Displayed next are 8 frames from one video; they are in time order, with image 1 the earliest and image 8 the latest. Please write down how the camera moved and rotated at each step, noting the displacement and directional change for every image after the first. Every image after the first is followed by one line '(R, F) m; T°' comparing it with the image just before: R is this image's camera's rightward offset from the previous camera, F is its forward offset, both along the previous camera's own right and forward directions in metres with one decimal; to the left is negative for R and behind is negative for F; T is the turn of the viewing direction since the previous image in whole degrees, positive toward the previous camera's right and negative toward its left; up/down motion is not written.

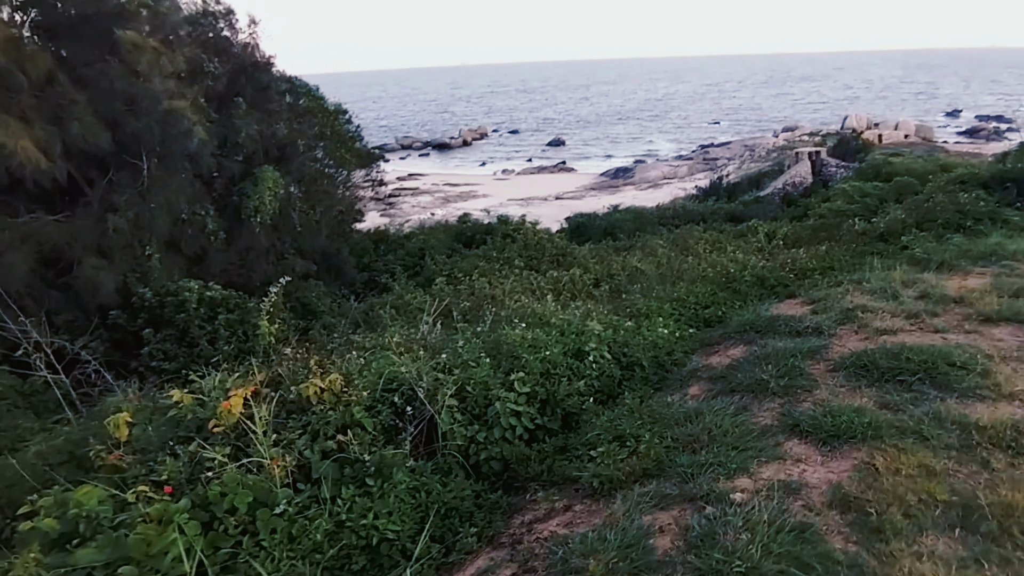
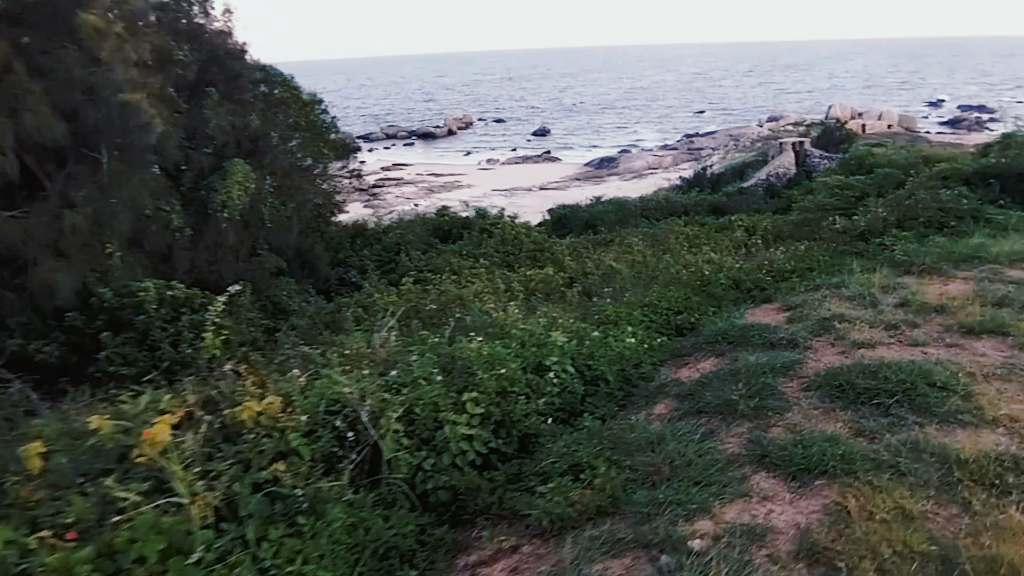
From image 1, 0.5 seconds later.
(+0.2, +0.3) m; +1°
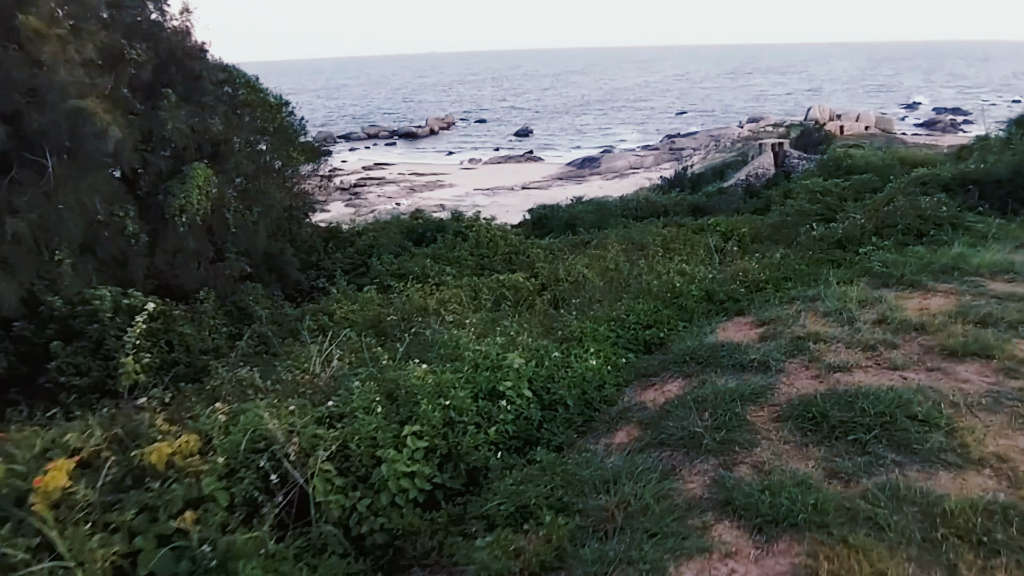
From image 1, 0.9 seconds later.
(+0.2, +0.4) m; +1°
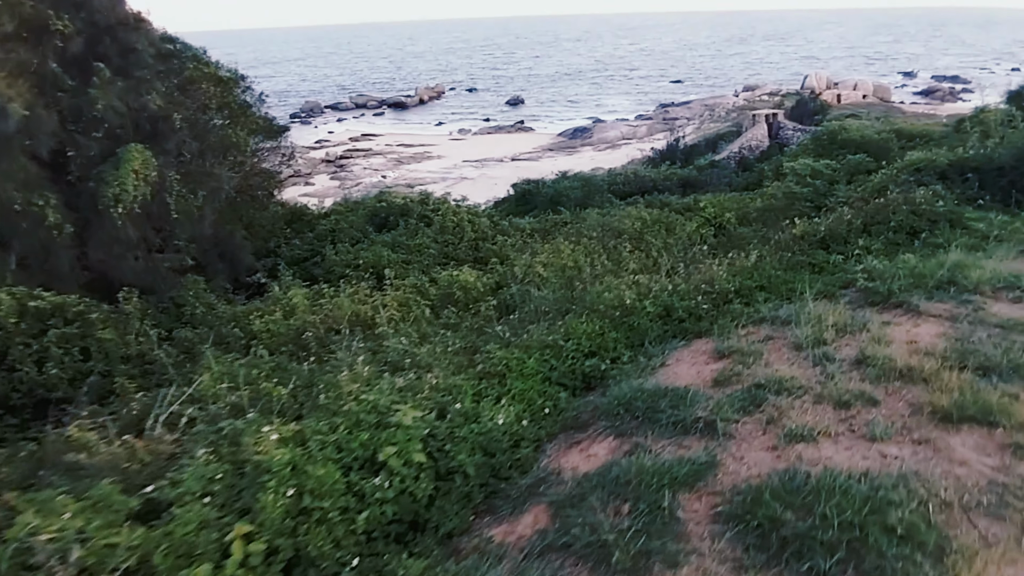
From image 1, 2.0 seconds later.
(+0.5, +0.9) m; 0°
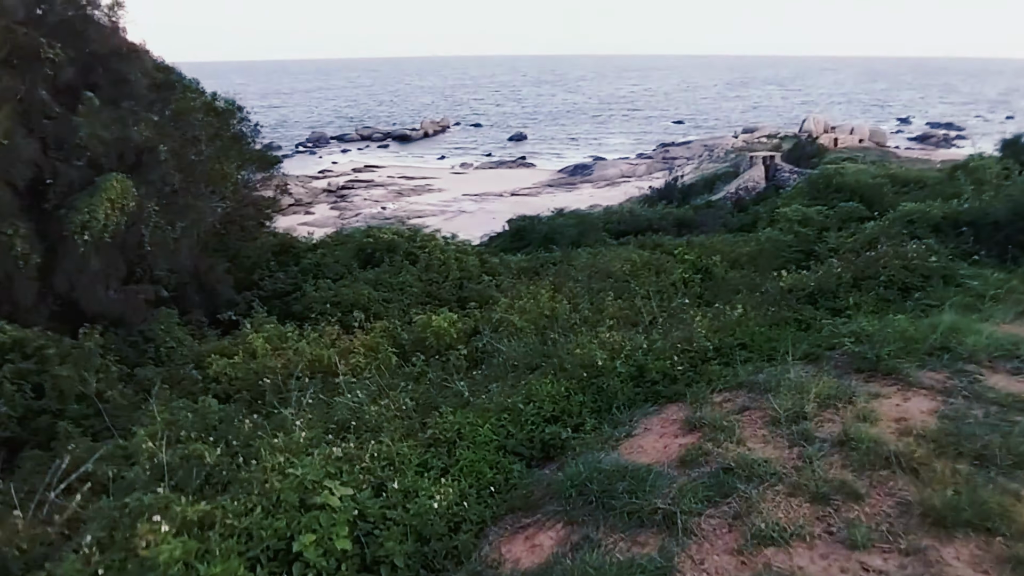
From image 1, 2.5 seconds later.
(+0.3, +0.4) m; 0°
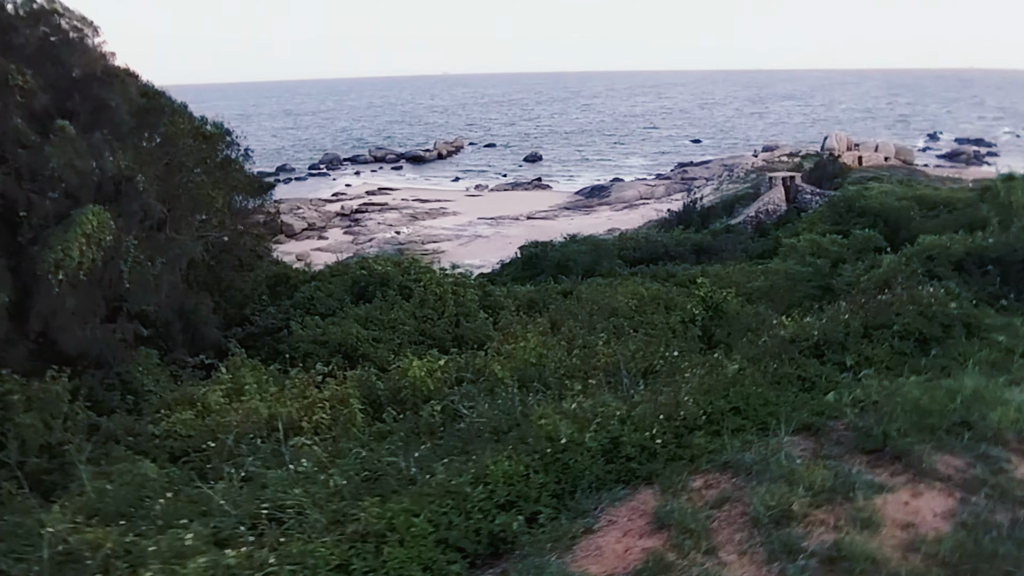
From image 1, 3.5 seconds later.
(+0.4, +0.6) m; -2°
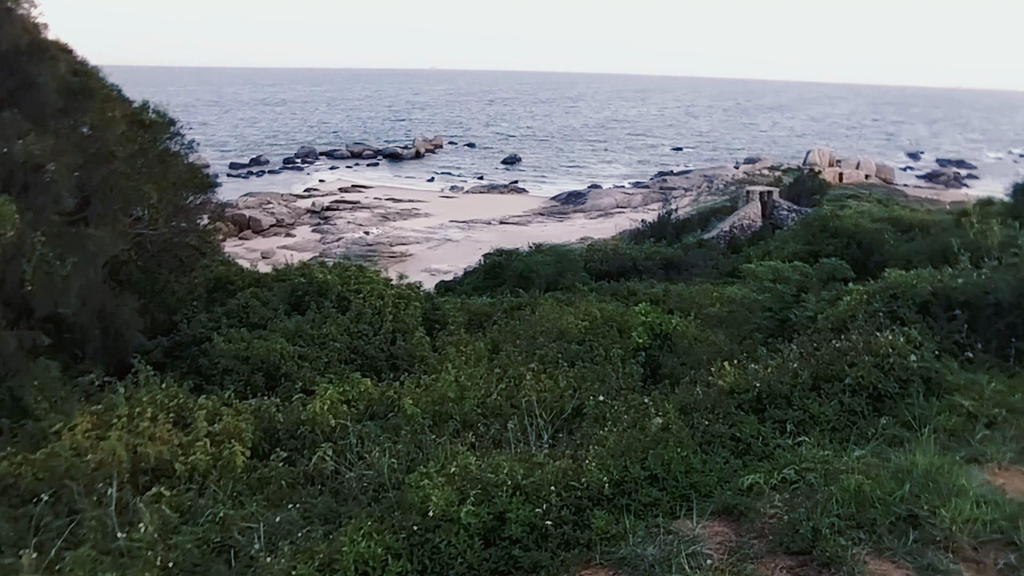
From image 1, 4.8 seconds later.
(+0.5, +0.8) m; +2°
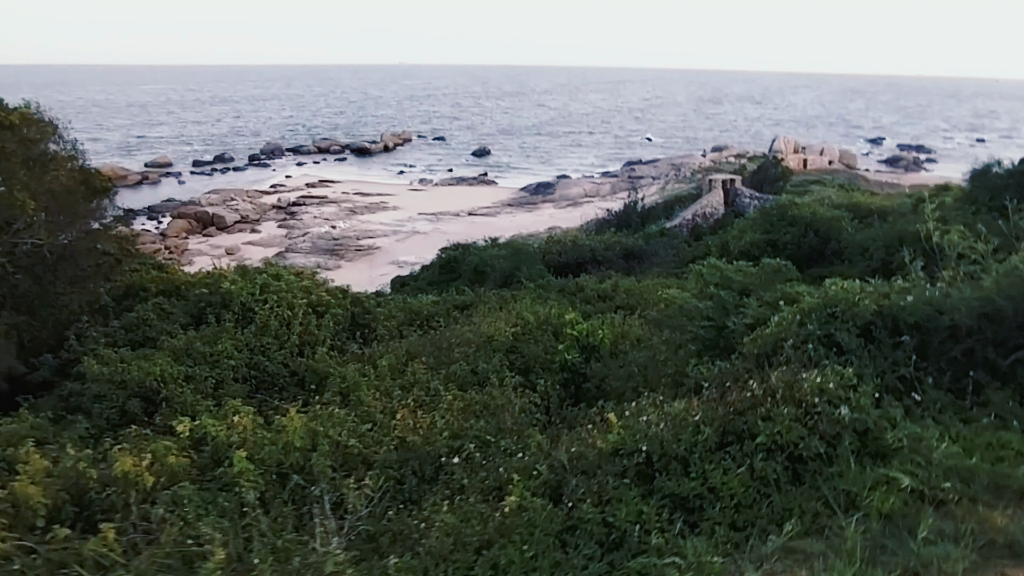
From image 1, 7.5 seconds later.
(+0.9, +1.2) m; +1°
